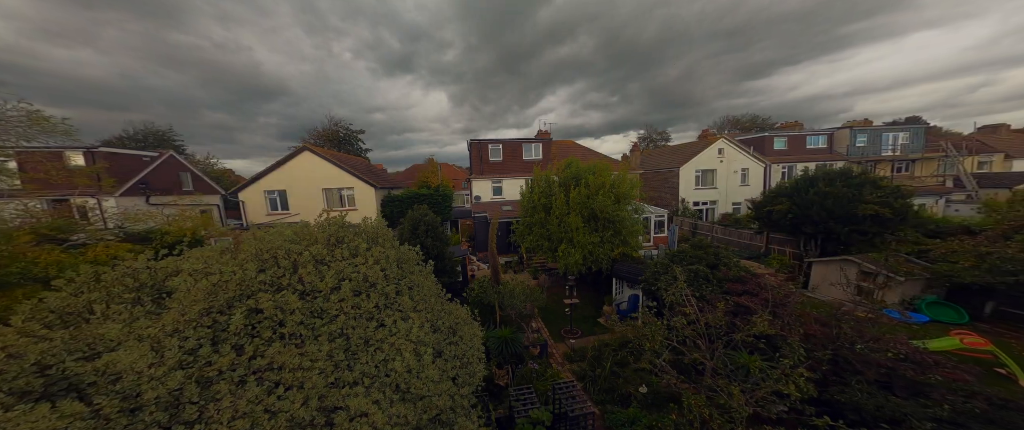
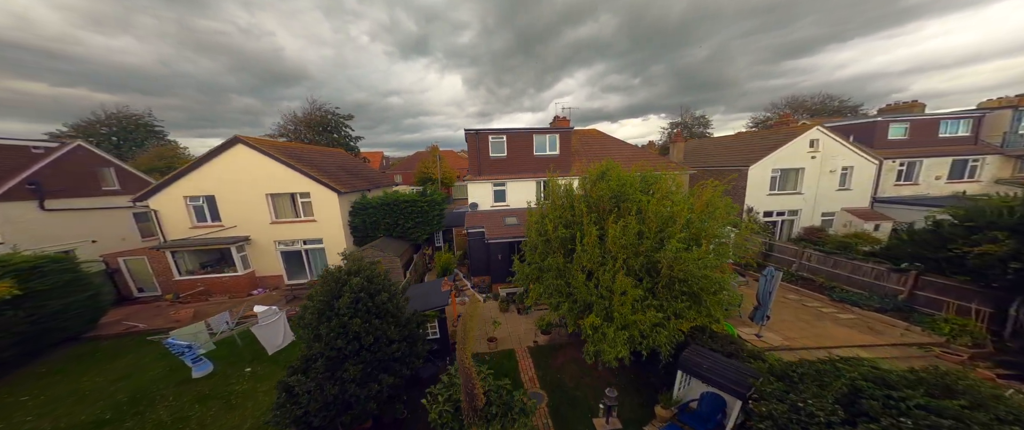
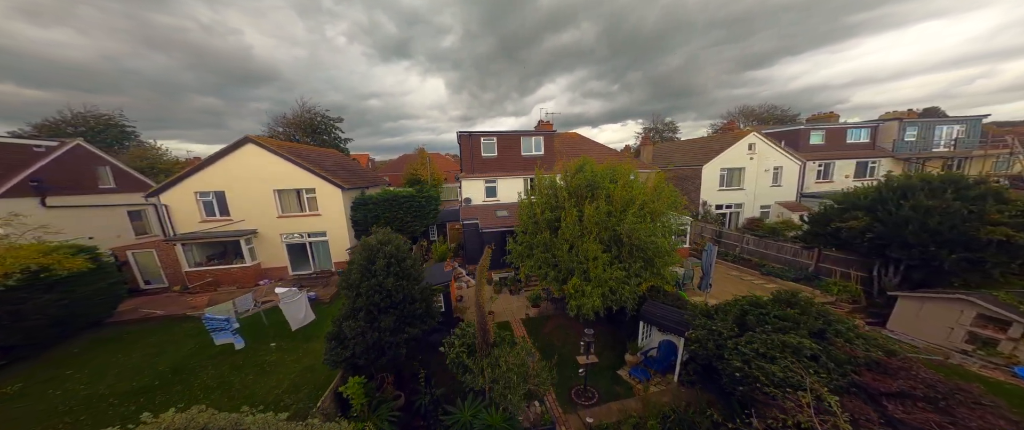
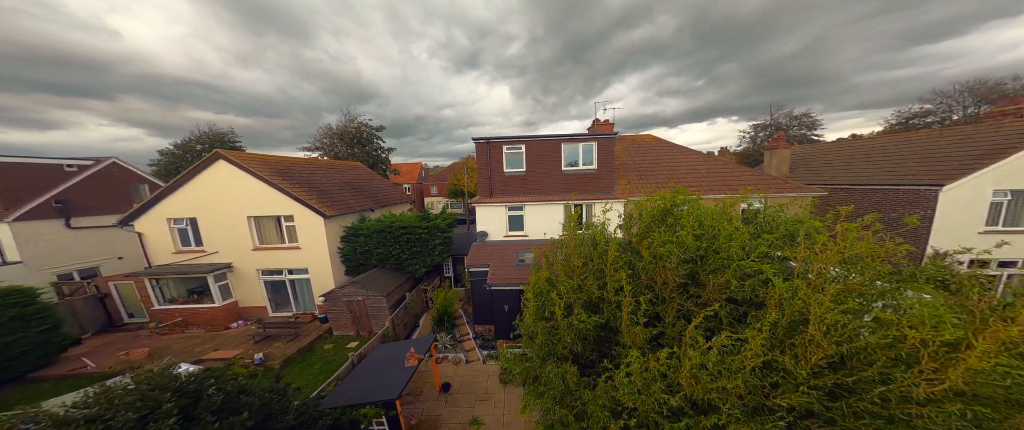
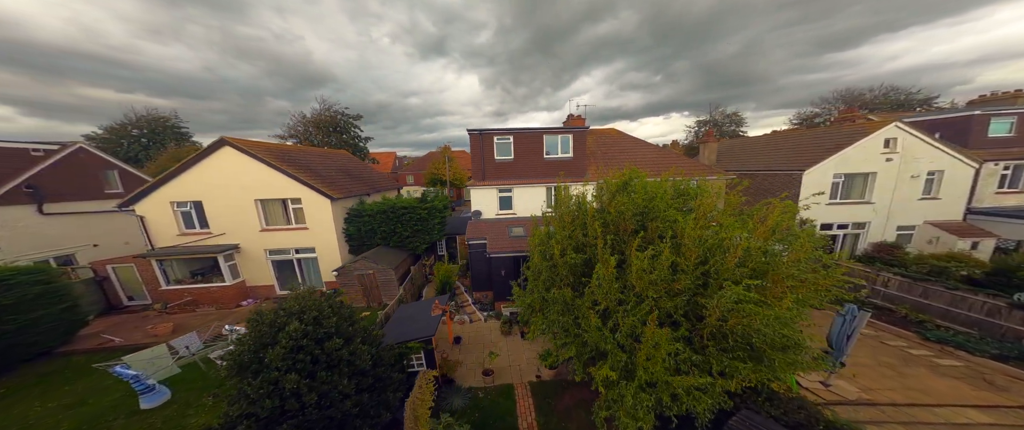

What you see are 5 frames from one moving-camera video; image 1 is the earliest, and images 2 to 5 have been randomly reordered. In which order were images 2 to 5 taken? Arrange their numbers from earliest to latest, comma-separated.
3, 2, 5, 4
